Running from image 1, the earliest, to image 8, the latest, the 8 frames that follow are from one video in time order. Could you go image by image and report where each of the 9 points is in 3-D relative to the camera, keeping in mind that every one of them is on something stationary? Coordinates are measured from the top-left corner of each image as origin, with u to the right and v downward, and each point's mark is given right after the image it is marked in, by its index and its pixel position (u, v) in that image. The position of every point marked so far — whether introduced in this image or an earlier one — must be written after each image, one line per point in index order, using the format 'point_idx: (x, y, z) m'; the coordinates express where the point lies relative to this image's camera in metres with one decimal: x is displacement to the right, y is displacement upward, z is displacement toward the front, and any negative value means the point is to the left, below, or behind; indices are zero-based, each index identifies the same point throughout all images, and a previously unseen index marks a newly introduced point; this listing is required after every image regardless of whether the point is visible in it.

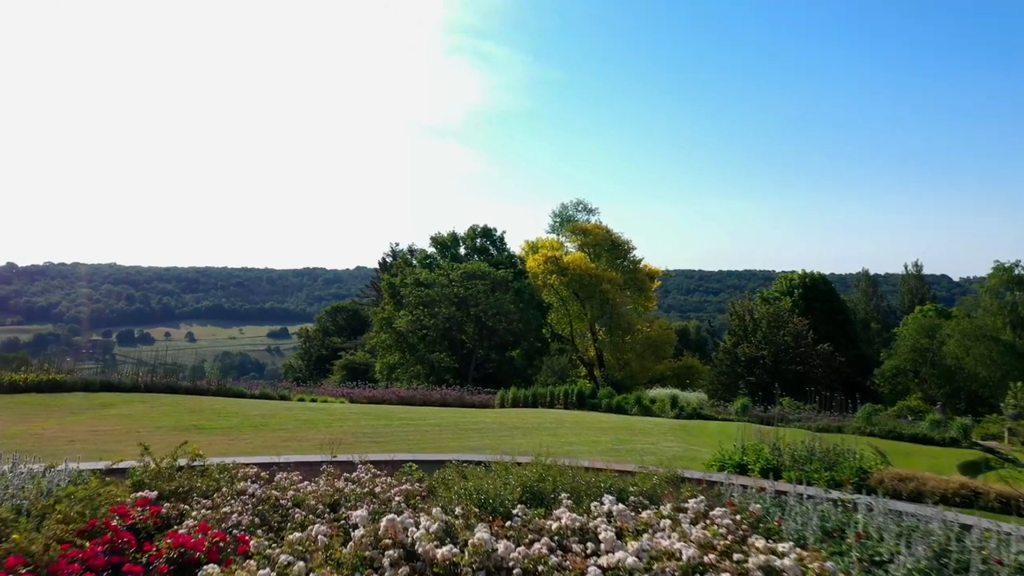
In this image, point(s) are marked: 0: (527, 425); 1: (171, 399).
0: (+0.2, -2.1, +12.9) m
1: (-5.5, -1.8, +13.7) m
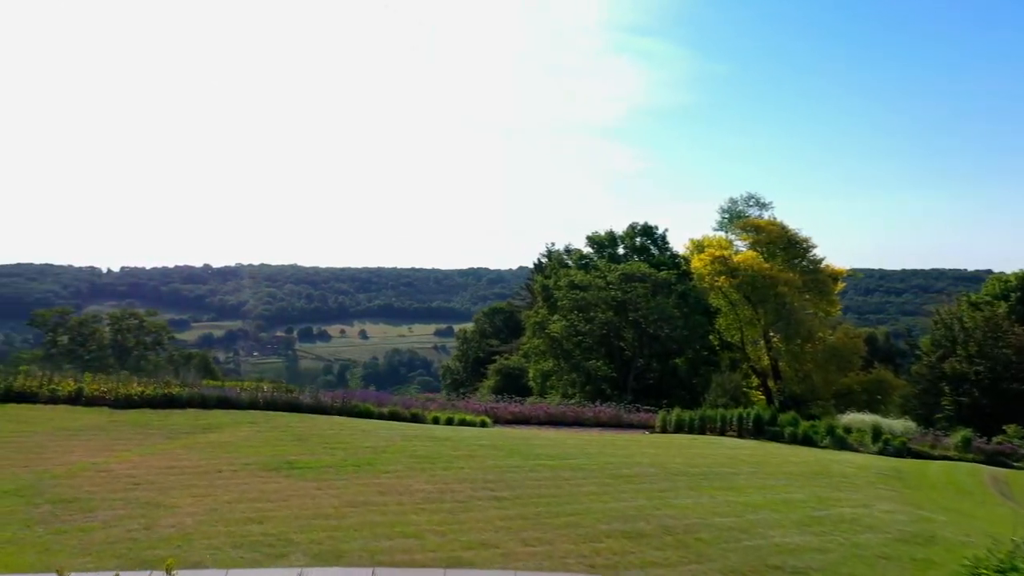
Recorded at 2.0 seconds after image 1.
0: (+2.2, -2.2, +10.3) m
1: (-3.3, -1.9, +12.1) m
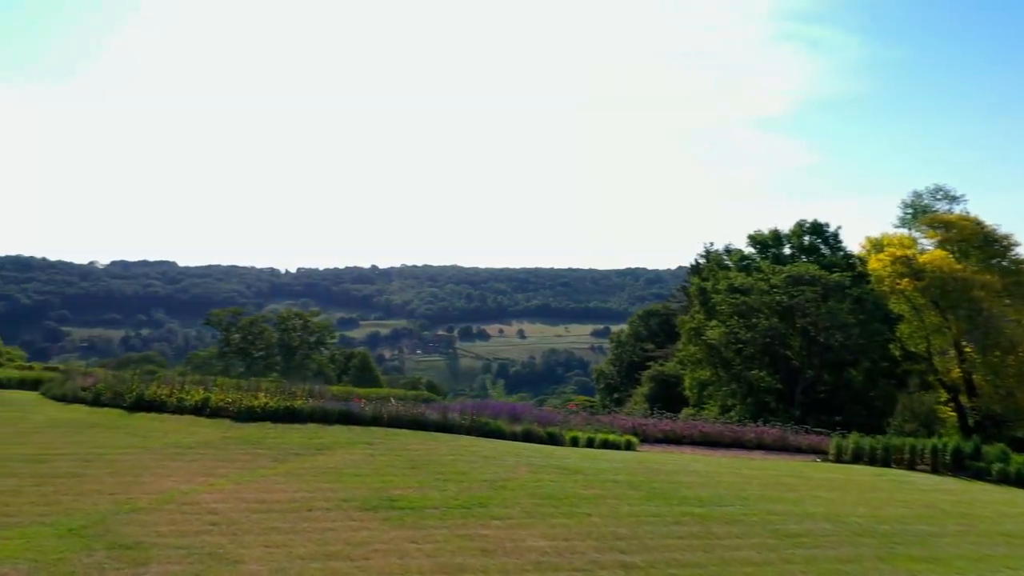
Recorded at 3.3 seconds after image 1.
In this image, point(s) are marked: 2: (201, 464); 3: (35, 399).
0: (+3.6, -2.3, +8.3) m
1: (-1.5, -2.0, +11.1) m
2: (-3.4, -1.9, +9.2) m
3: (-8.1, -1.9, +14.4) m
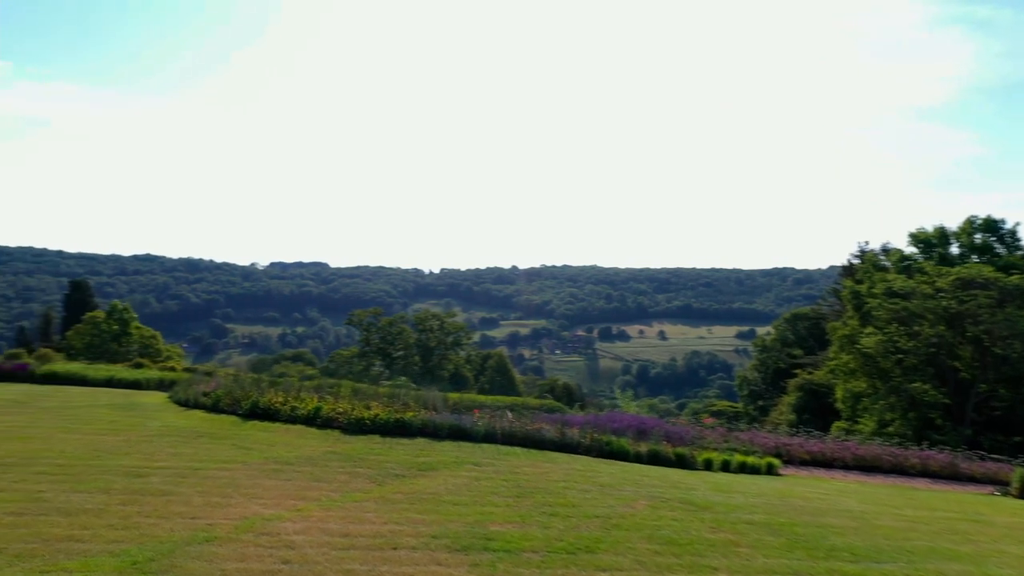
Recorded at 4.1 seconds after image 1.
0: (+4.5, -2.4, +6.6) m
1: (0.0, -2.1, +10.2) m
2: (-2.2, -2.0, +8.7) m
3: (-6.0, -2.0, +14.5) m
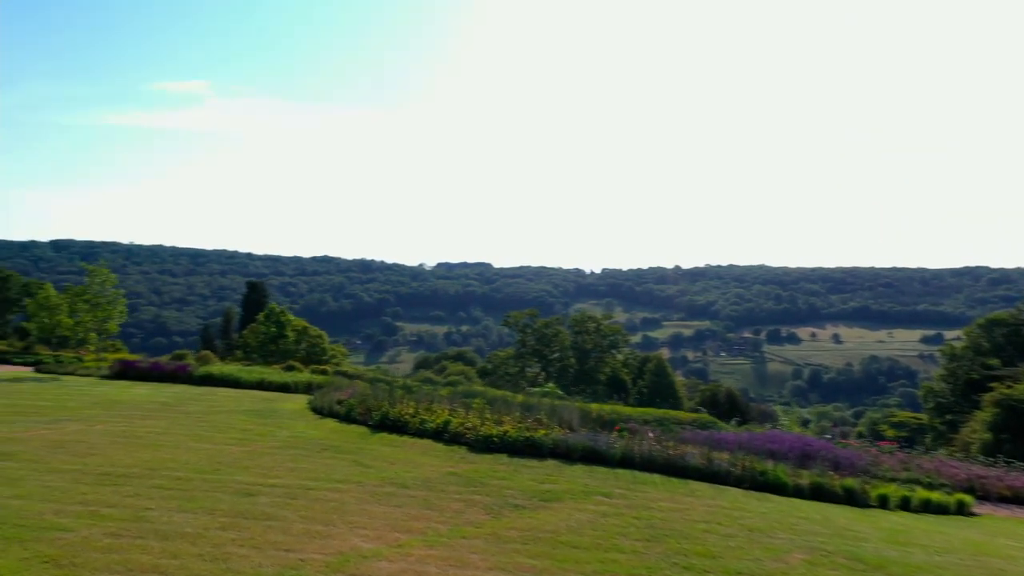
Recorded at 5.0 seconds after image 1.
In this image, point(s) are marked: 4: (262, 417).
0: (+5.2, -2.5, +4.6) m
1: (+1.4, -2.3, +9.1) m
2: (-1.0, -2.1, +8.0) m
3: (-3.6, -2.1, +14.5) m
4: (-3.9, -2.0, +13.2) m
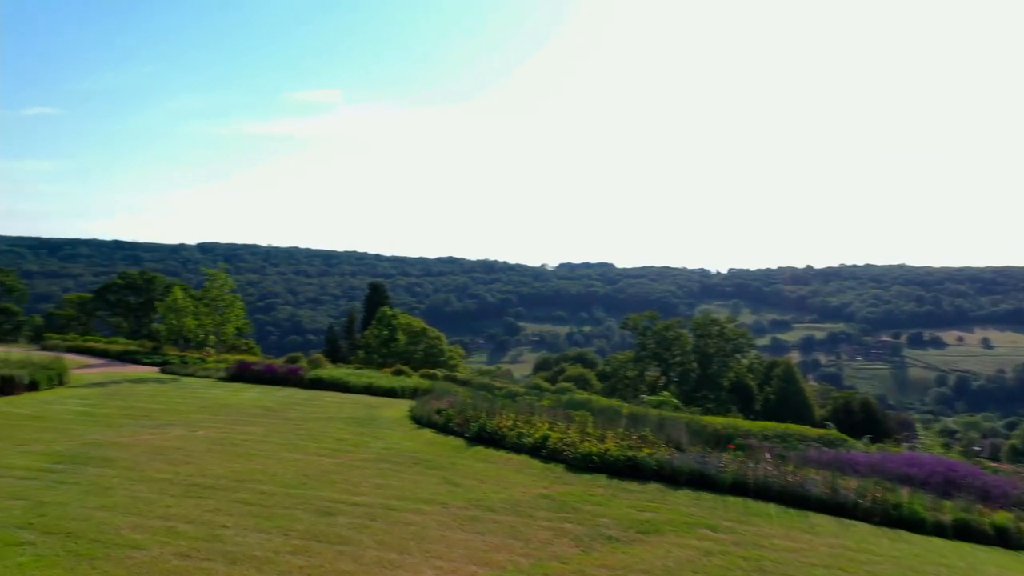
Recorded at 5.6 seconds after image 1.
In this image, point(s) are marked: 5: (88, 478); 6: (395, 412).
0: (+5.5, -2.6, +3.2) m
1: (+2.4, -2.4, +8.1) m
2: (-0.2, -2.2, +7.4) m
3: (-1.9, -2.2, +14.2) m
4: (-2.3, -2.1, +13.0) m
5: (-4.6, -2.1, +9.2) m
6: (-2.0, -2.2, +14.9) m
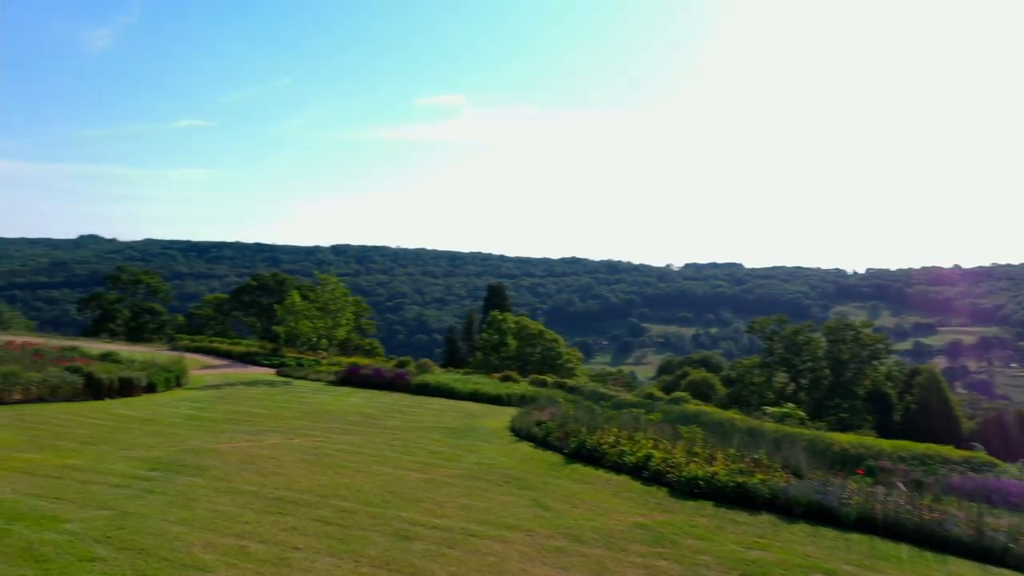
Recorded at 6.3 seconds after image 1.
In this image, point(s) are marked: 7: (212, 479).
0: (+5.5, -2.7, +1.7) m
1: (+3.1, -2.5, +7.1) m
2: (+0.5, -2.3, +6.8) m
3: (-0.2, -2.3, +13.7) m
4: (-0.8, -2.2, +12.6) m
5: (-3.6, -2.2, +9.1) m
6: (-0.3, -2.3, +14.4) m
7: (-3.4, -2.2, +9.6) m
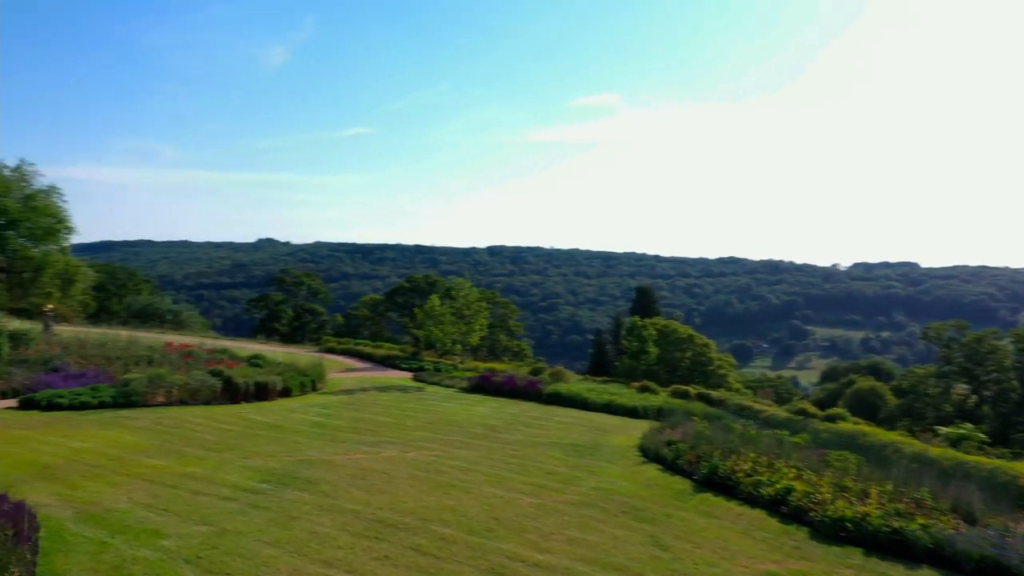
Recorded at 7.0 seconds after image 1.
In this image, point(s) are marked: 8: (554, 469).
0: (+5.2, -2.9, 0.0) m
1: (+3.8, -2.6, +5.7) m
2: (+1.1, -2.4, +5.9) m
3: (+1.8, -2.4, +12.8) m
4: (+1.0, -2.3, +11.8) m
5: (-2.4, -2.3, +8.9) m
6: (+1.8, -2.4, +13.5) m
7: (-2.1, -2.3, +9.3) m
8: (+0.6, -2.3, +10.8) m
